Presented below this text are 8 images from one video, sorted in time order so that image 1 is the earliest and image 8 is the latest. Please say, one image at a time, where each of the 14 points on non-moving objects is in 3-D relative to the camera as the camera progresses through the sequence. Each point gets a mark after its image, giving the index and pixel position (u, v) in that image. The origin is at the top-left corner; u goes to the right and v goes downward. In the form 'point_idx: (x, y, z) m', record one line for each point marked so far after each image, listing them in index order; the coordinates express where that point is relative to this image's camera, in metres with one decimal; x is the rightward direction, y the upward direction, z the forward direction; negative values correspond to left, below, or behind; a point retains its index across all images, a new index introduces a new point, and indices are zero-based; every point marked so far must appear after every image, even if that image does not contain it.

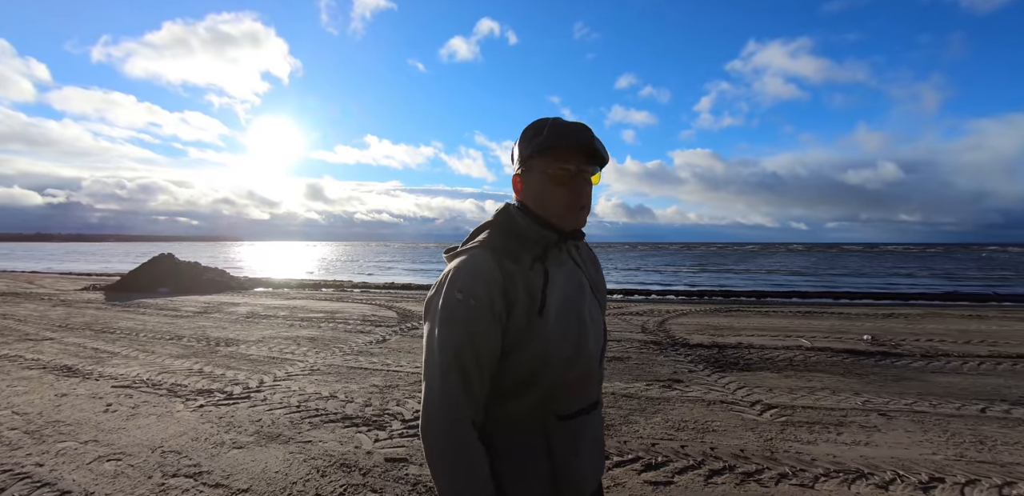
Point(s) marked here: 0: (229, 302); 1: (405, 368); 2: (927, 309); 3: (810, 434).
0: (-6.0, -1.1, +10.2) m
1: (-1.2, -1.4, +5.6) m
2: (+11.7, -1.7, +13.7) m
3: (+2.5, -1.6, +4.0) m
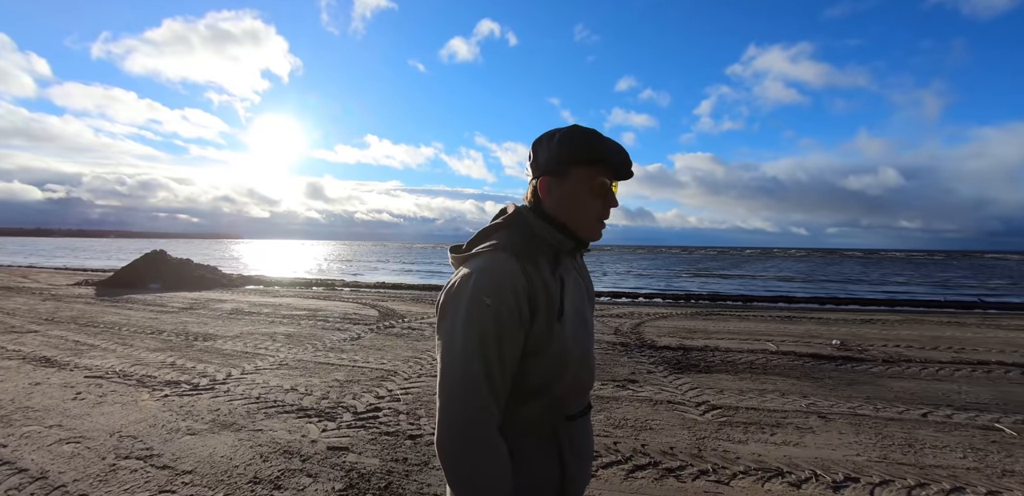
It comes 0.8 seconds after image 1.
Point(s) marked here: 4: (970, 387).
0: (-6.4, -1.1, +10.5) m
1: (-1.7, -1.4, +5.8) m
2: (+11.3, -1.9, +13.9) m
3: (+2.0, -1.6, +4.2) m
4: (+6.2, -1.9, +6.5) m
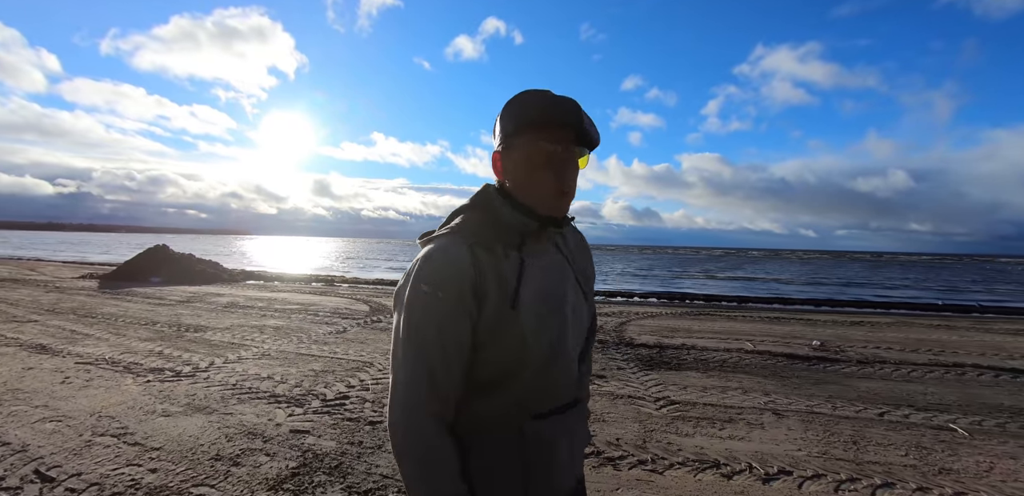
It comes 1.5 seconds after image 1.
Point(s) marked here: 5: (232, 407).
0: (-6.7, -1.0, +10.8) m
1: (-2.0, -1.4, +6.1) m
2: (+11.1, -2.0, +13.9) m
3: (+1.6, -1.6, +4.4) m
4: (+5.8, -1.9, +6.6) m
5: (-2.4, -1.3, +4.1) m
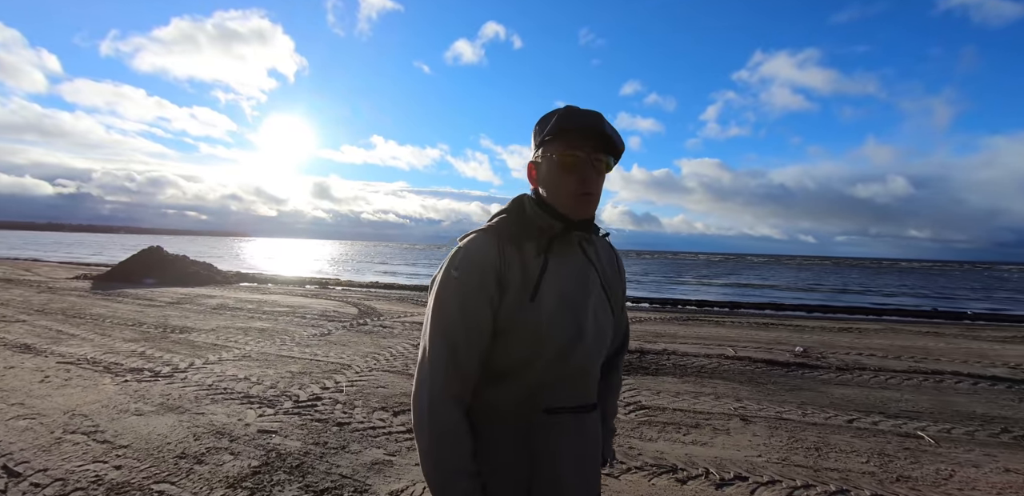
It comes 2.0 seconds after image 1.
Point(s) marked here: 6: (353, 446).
0: (-6.9, -1.0, +10.9) m
1: (-2.3, -1.4, +6.2) m
2: (+10.8, -2.2, +14.0) m
3: (+1.3, -1.7, +4.5) m
4: (+5.5, -2.0, +6.7) m
5: (-2.7, -1.4, +4.2) m
6: (-1.2, -1.5, +3.7) m
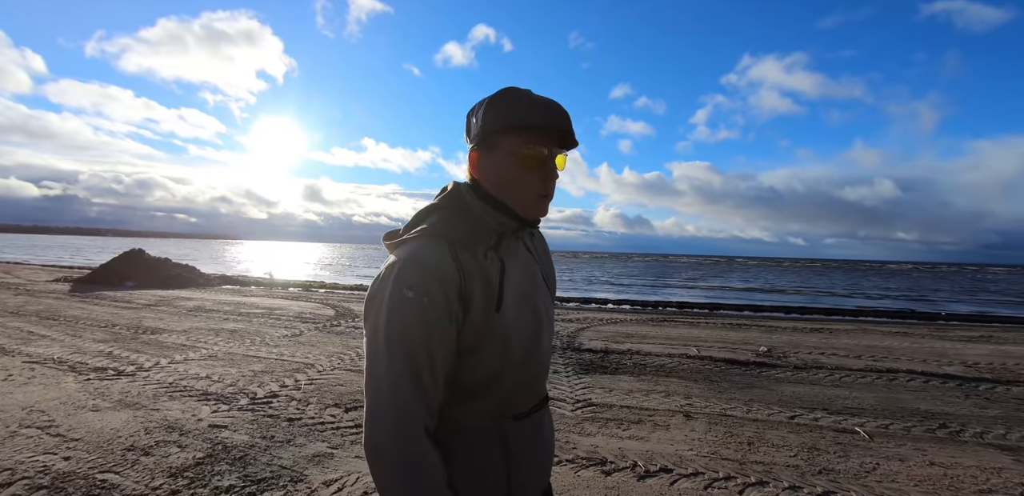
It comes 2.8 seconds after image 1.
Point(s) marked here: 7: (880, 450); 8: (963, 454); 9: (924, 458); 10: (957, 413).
0: (-7.5, -1.1, +11.1) m
1: (-2.8, -1.4, +6.3) m
2: (+10.2, -2.3, +14.3) m
3: (+0.8, -1.7, +4.7) m
4: (+5.0, -2.1, +6.9) m
5: (-3.2, -1.4, +4.4) m
6: (-1.7, -1.5, +3.9) m
7: (+3.7, -2.0, +4.9) m
8: (+4.5, -2.1, +4.7) m
9: (+4.0, -2.0, +4.6) m
10: (+5.7, -2.2, +6.2) m
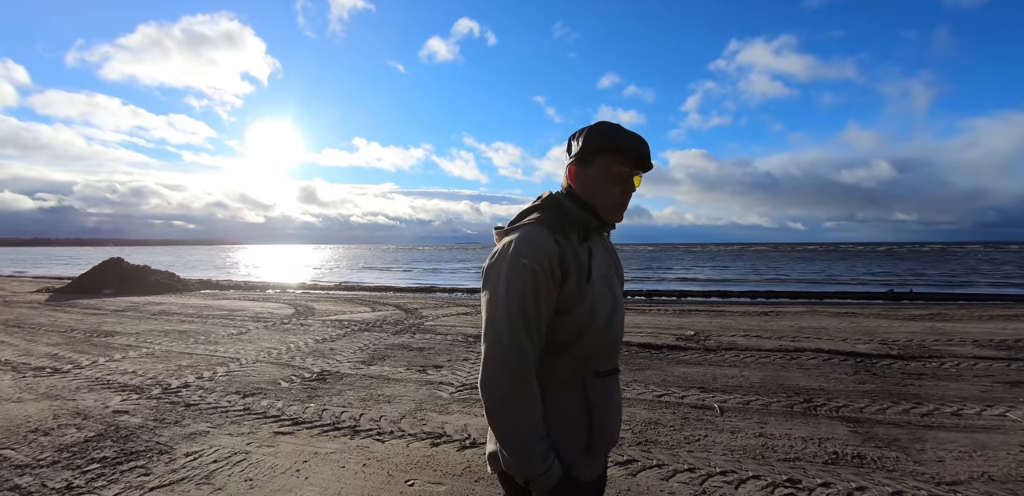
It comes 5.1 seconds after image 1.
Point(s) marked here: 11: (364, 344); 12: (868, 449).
0: (-8.7, -1.3, +11.8) m
1: (-4.2, -1.5, +7.0) m
2: (+9.0, -1.9, +14.7) m
3: (-0.5, -1.7, +5.3) m
4: (+3.7, -1.9, +7.5) m
5: (-4.5, -1.5, +5.1) m
6: (-3.1, -1.6, +4.6) m
7: (+2.4, -1.9, +5.4) m
8: (+3.1, -1.9, +5.2) m
9: (+2.6, -1.9, +5.2) m
10: (+4.4, -2.0, +6.7) m
11: (-2.5, -1.6, +8.1) m
12: (+3.5, -2.0, +4.7) m
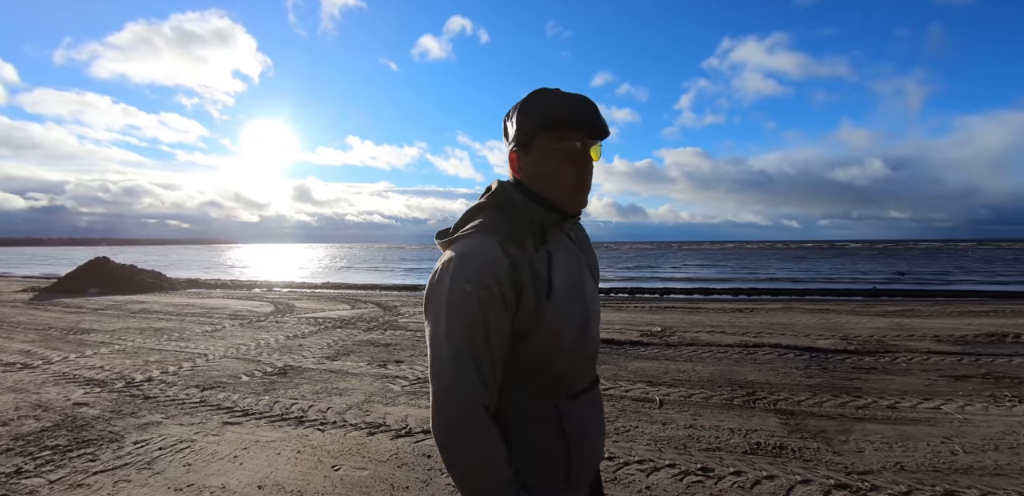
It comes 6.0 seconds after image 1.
0: (-9.4, -1.3, +12.1) m
1: (-4.8, -1.5, +7.3) m
2: (+8.4, -1.8, +15.0) m
3: (-1.1, -1.7, +5.6) m
4: (+3.1, -1.9, +7.7) m
5: (-5.1, -1.5, +5.3) m
6: (-3.7, -1.6, +4.8) m
7: (+1.8, -1.9, +5.7) m
8: (+2.5, -1.9, +5.5) m
9: (+2.0, -1.9, +5.4) m
10: (+3.8, -1.9, +6.9) m
11: (-3.1, -1.6, +8.4) m
12: (+2.9, -2.0, +5.0) m
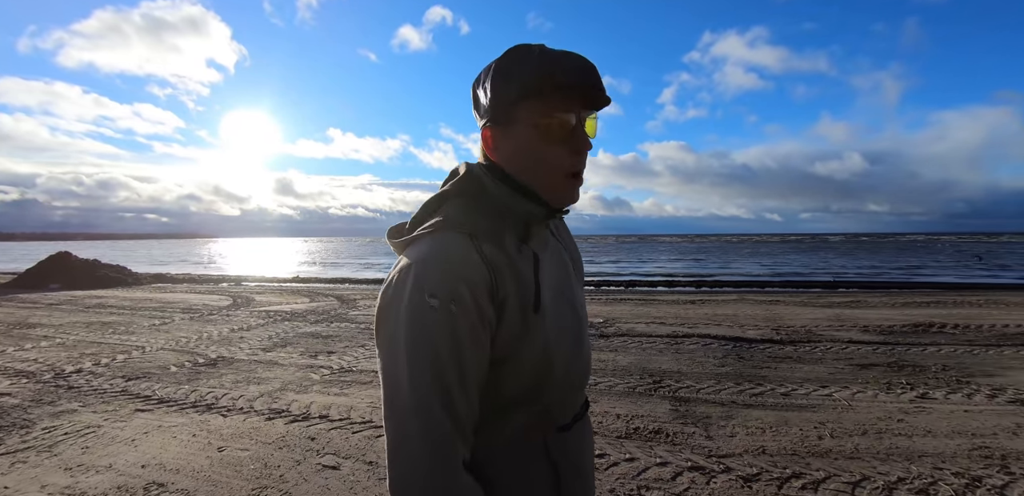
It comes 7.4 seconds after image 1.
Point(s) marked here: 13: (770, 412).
0: (-10.6, -1.2, +12.3) m
1: (-5.9, -1.5, +7.5) m
2: (+7.2, -1.6, +15.5) m
3: (-2.2, -1.7, +5.9) m
4: (+2.0, -1.8, +8.1) m
5: (-6.2, -1.5, +5.6) m
6: (-4.8, -1.6, +5.1) m
7: (+0.7, -1.9, +6.1) m
8: (+1.4, -1.9, +5.9) m
9: (+0.9, -1.9, +5.8) m
10: (+2.7, -1.9, +7.4) m
11: (-4.2, -1.5, +8.7) m
12: (+1.8, -2.0, +5.4) m
13: (+3.2, -2.0, +6.0) m
